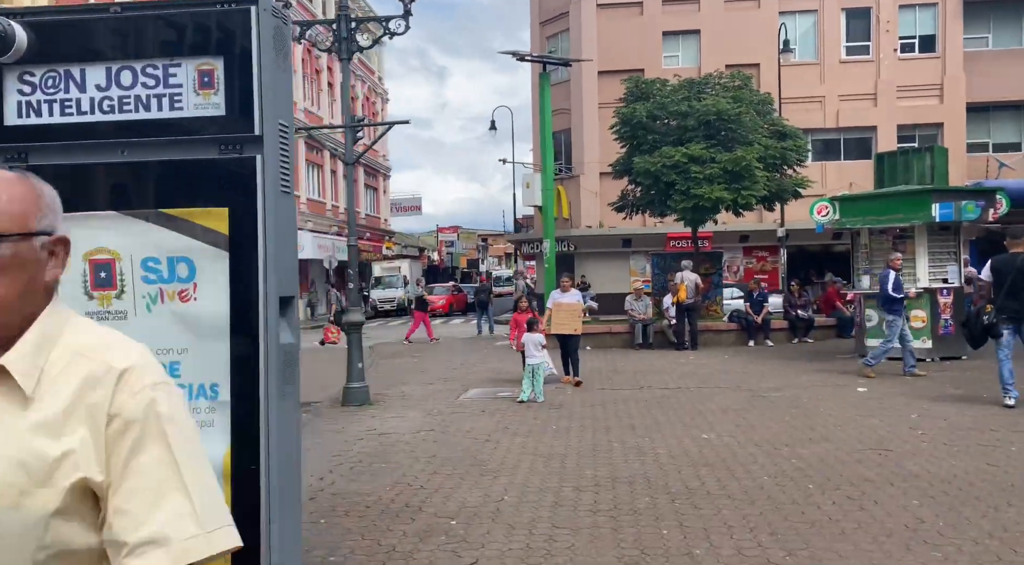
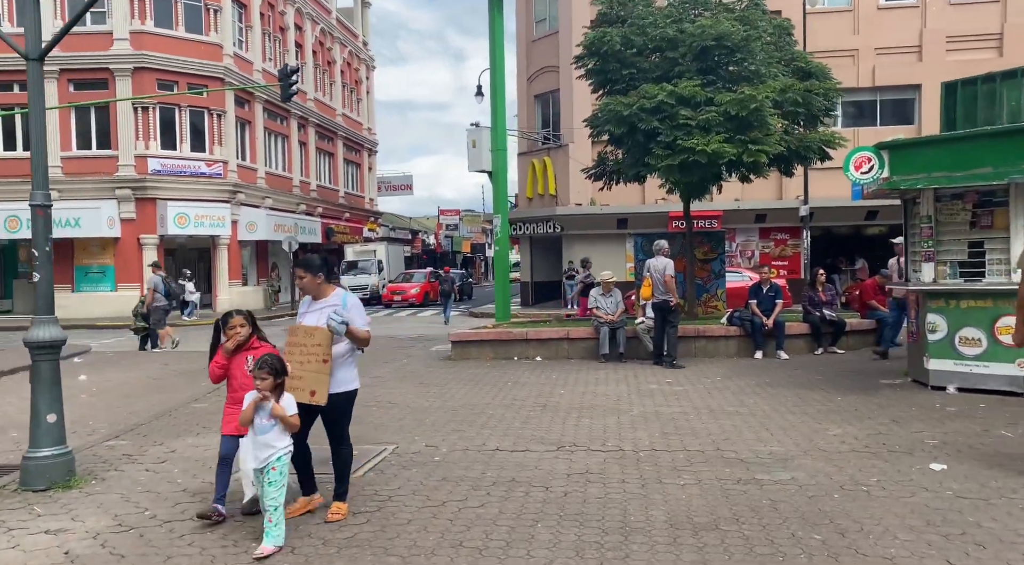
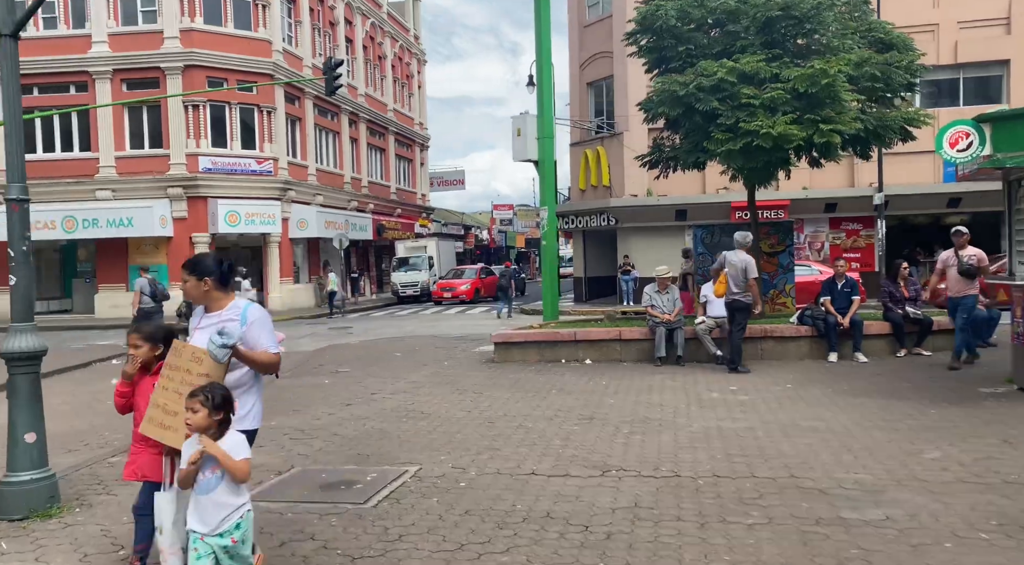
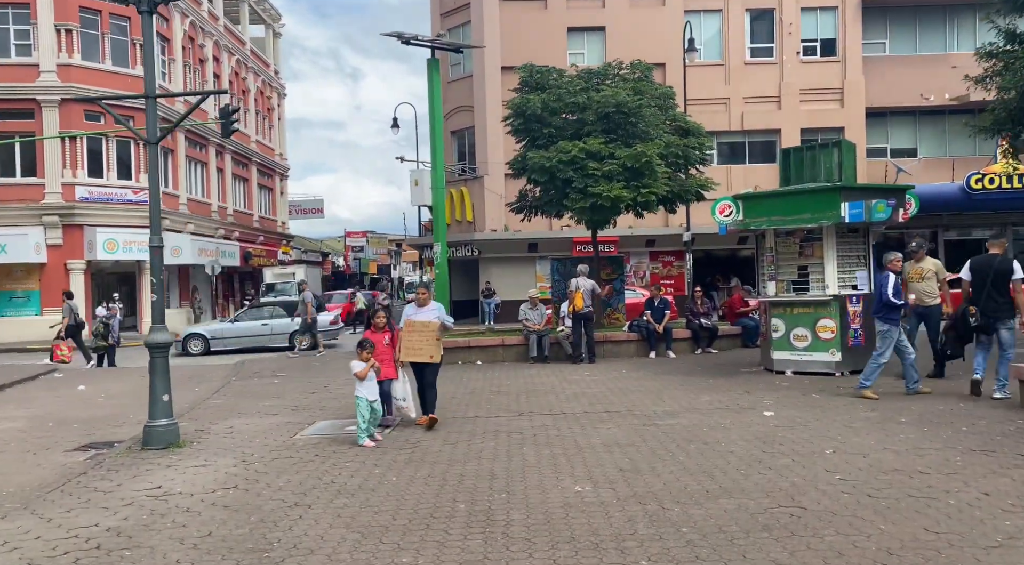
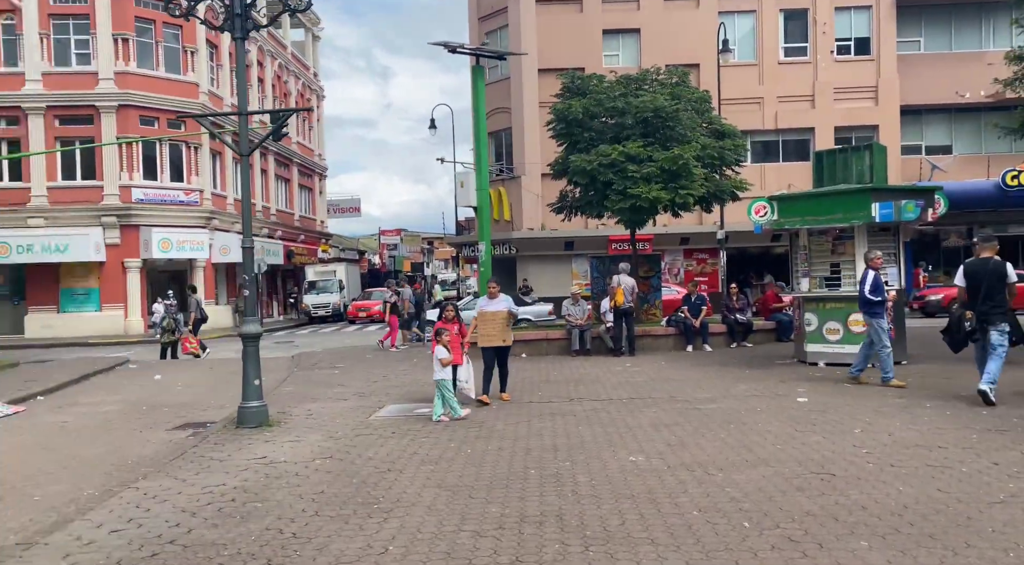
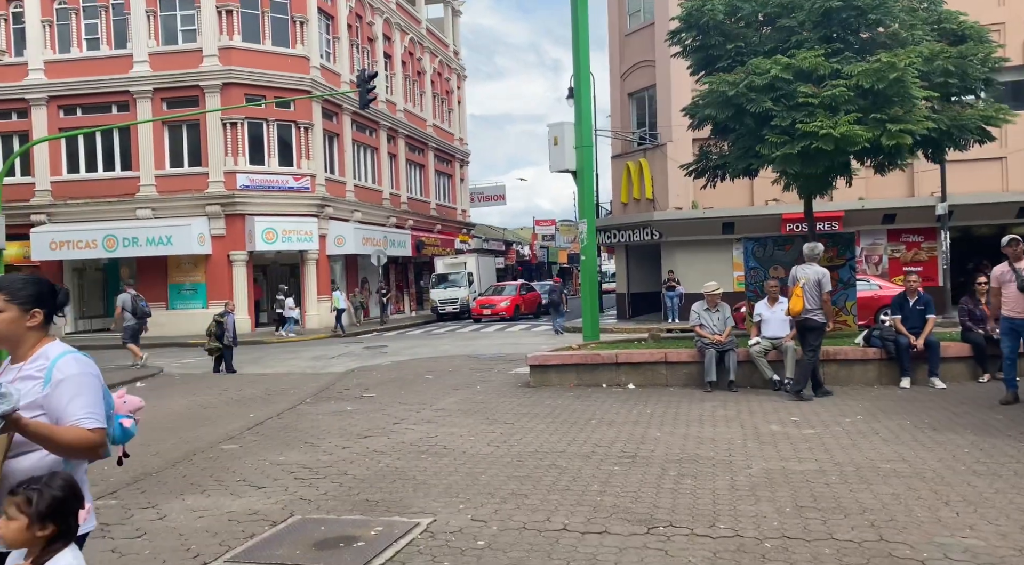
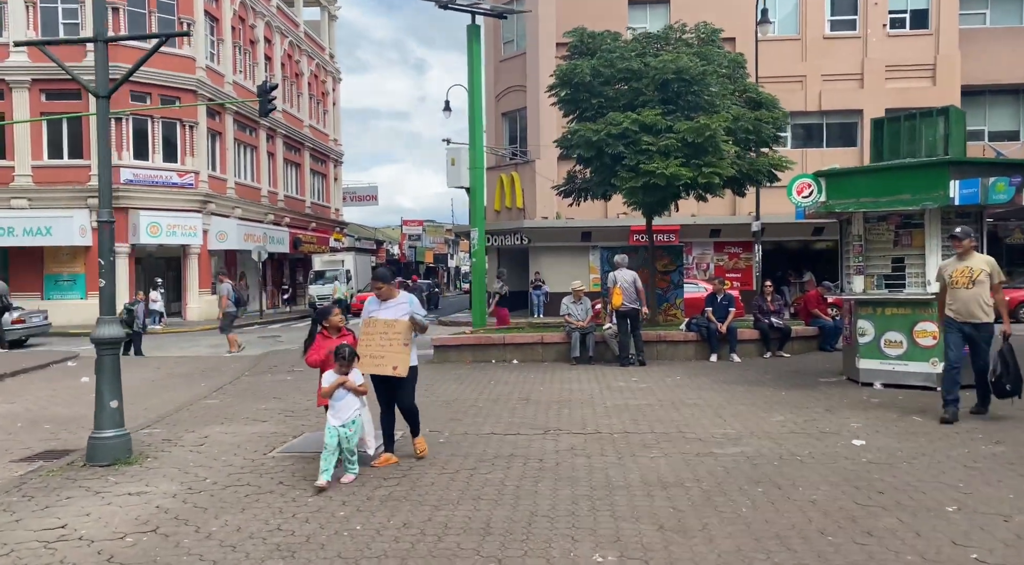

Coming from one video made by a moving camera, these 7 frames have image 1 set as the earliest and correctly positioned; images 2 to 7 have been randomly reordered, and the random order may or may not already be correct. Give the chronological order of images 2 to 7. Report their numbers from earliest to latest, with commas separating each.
5, 4, 7, 2, 3, 6
